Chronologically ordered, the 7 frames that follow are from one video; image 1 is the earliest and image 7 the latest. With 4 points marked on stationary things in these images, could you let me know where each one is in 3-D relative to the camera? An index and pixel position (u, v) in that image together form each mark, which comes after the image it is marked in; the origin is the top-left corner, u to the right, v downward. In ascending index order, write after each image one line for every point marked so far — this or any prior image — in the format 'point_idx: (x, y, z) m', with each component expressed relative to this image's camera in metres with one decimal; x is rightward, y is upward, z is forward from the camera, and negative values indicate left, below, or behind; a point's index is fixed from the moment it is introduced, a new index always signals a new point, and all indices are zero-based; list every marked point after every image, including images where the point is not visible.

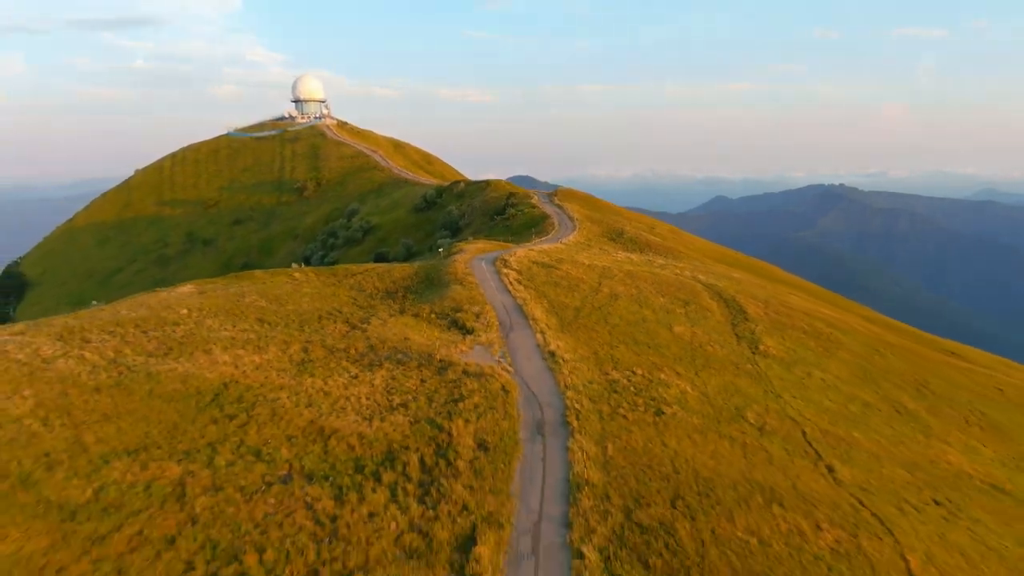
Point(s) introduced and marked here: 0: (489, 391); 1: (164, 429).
0: (-0.6, -2.6, +19.6) m
1: (-7.1, -2.8, +16.1) m
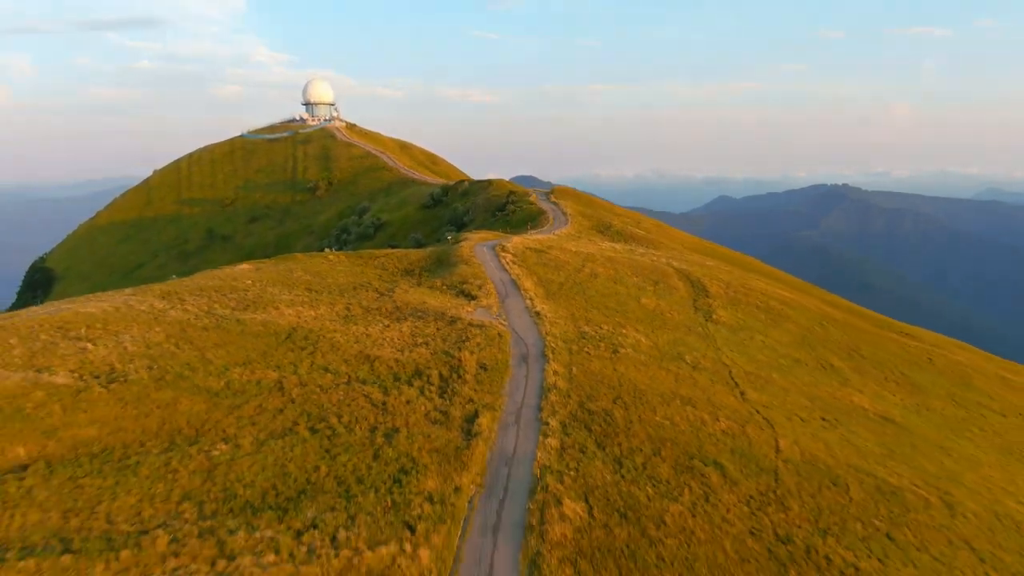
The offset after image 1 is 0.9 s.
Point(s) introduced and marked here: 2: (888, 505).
0: (-0.8, -1.6, +26.4) m
1: (-7.4, -1.8, +22.9) m
2: (+9.5, -5.4, +19.7) m
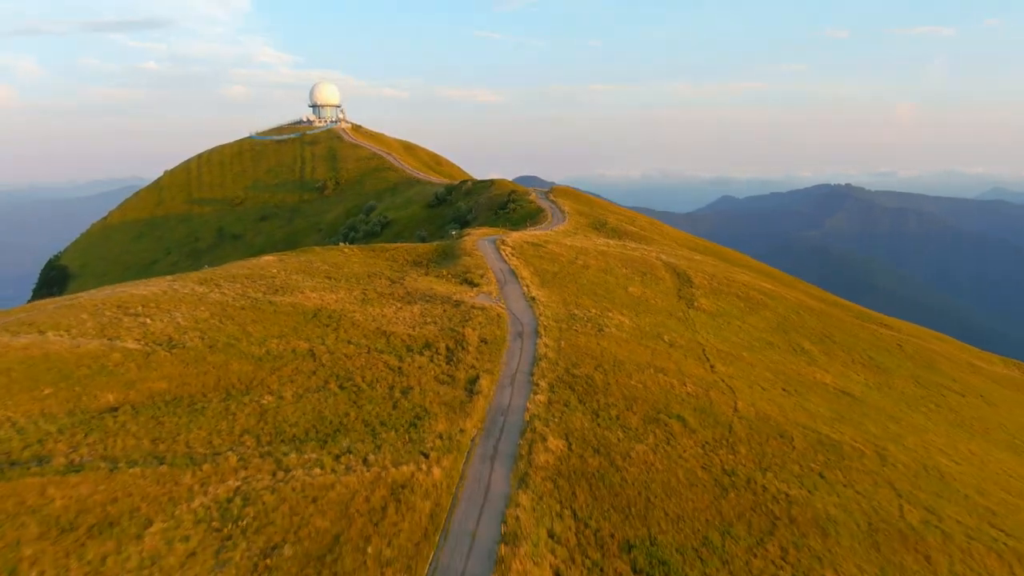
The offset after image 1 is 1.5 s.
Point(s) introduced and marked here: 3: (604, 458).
0: (-0.9, -1.0, +30.0) m
1: (-7.5, -1.3, +26.5) m
2: (+9.3, -4.9, +23.3) m
3: (+2.2, -4.1, +18.9) m
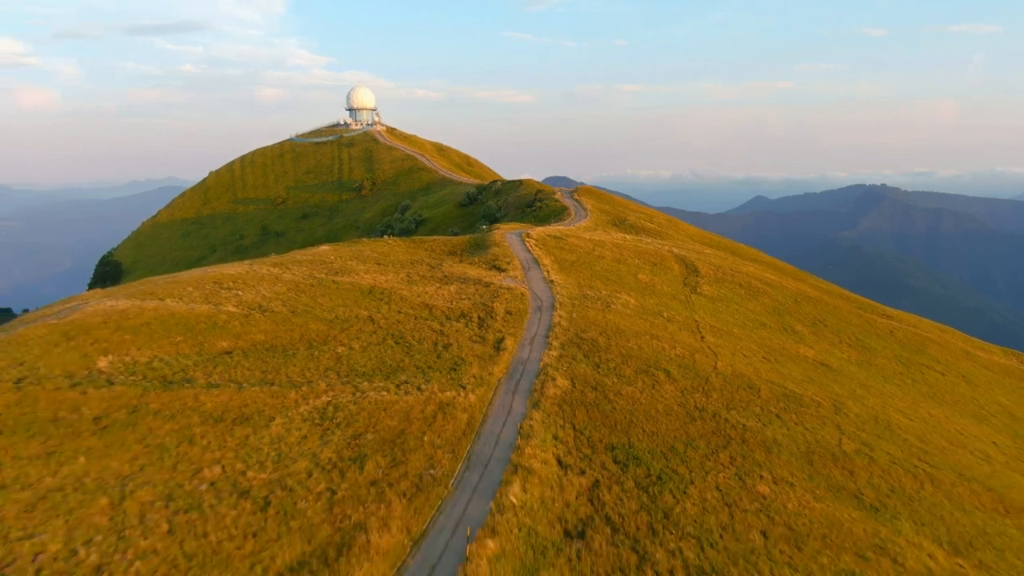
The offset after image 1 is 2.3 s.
0: (0.0, -0.2, +35.7) m
1: (-6.7, -0.5, +32.5) m
2: (+10.0, -4.1, +28.7) m
3: (+2.7, -3.3, +24.5) m
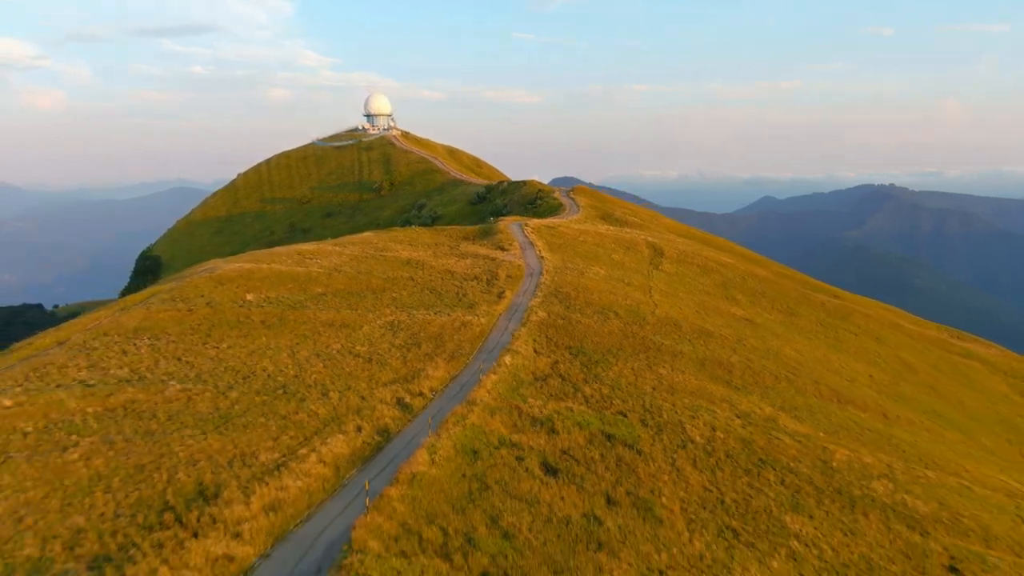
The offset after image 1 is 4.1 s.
0: (0.0, +1.5, +48.4) m
1: (-6.7, +1.2, +45.3) m
2: (+9.9, -2.4, +41.3) m
3: (+2.6, -1.6, +37.2) m
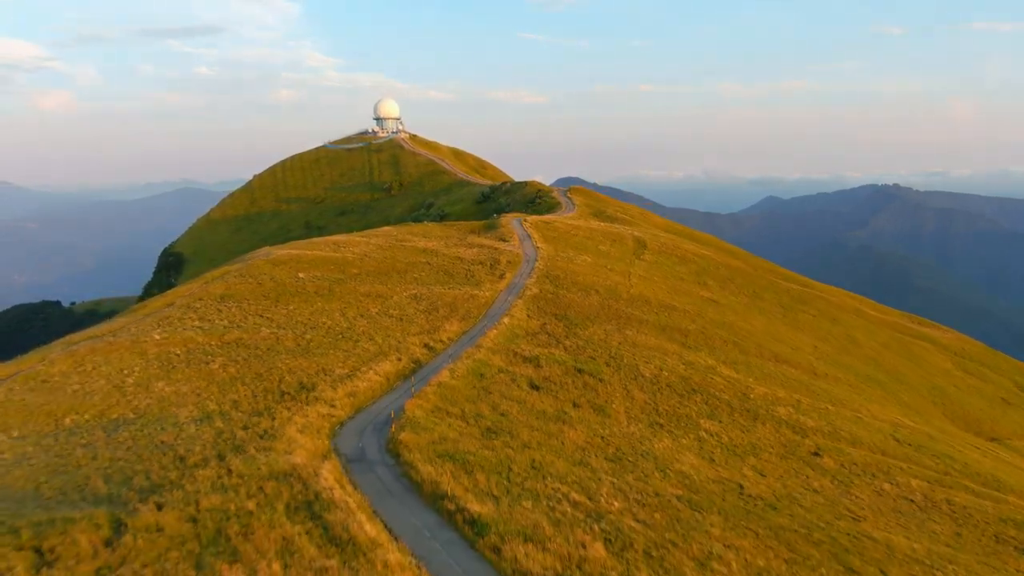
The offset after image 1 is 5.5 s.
0: (0.0, +2.6, +57.2) m
1: (-6.8, +2.3, +54.1) m
2: (+9.8, -1.3, +50.0) m
3: (+2.5, -0.5, +46.0) m
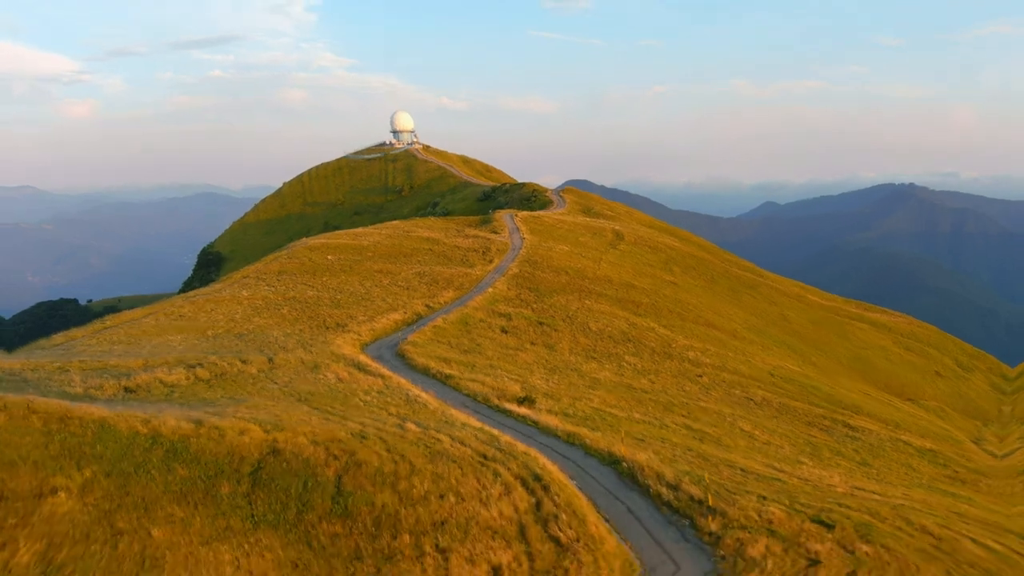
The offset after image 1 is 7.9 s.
0: (-1.0, +4.0, +68.1) m
1: (-7.8, +3.8, +65.0) m
2: (+8.8, +0.1, +60.7) m
3: (+1.4, +1.0, +56.8) m
